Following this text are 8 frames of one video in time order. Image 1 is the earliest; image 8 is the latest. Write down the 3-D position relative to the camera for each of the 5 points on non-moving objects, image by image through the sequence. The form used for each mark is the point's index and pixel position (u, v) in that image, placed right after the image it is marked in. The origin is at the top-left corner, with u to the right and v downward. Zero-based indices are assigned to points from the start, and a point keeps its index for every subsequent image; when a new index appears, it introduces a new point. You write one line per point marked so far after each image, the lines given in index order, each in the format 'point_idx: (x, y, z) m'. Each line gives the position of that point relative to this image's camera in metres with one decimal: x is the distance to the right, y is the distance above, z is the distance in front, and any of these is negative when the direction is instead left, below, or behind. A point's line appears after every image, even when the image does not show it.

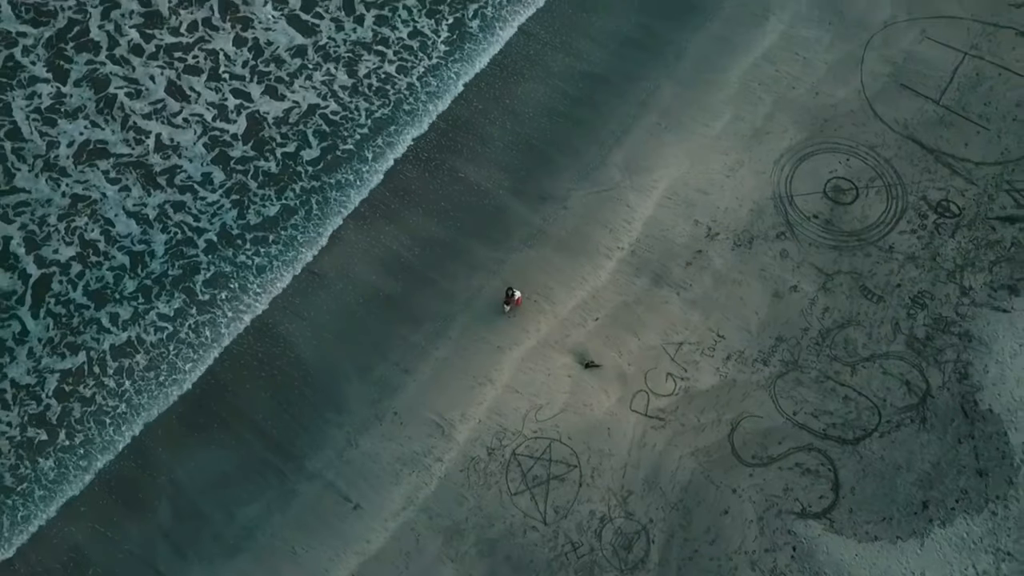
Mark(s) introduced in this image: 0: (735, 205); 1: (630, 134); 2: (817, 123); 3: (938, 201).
0: (+4.5, +1.7, +17.3) m
1: (+2.5, +3.3, +18.1) m
2: (+6.5, +3.6, +17.9) m
3: (+8.7, +1.8, +17.3) m
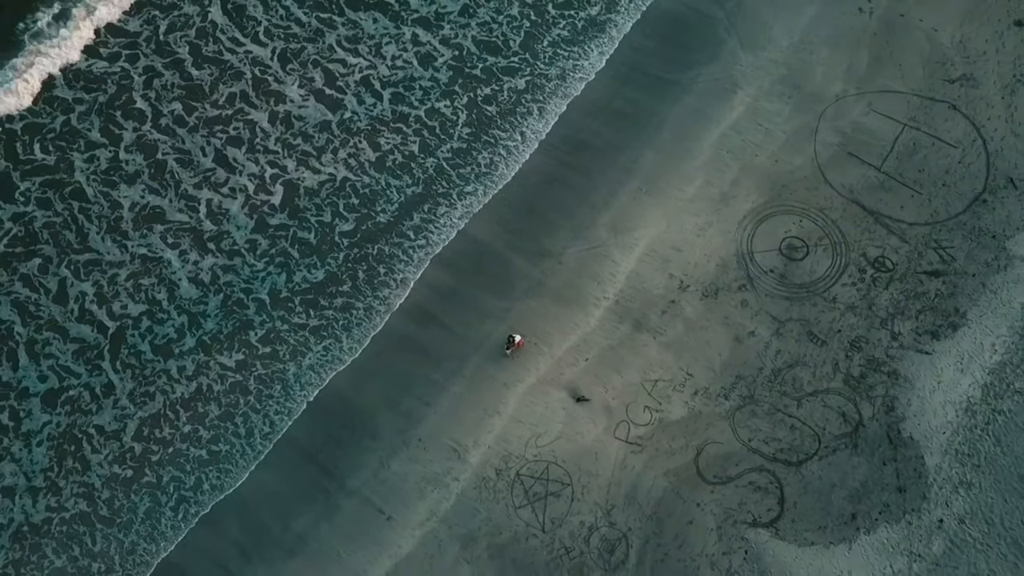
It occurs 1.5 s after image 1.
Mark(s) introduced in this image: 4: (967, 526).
0: (+4.6, +0.7, +20.4) m
1: (+2.6, +2.3, +21.3) m
2: (+6.6, +2.6, +21.1) m
3: (+8.8, +0.8, +20.5) m
4: (+9.5, -5.0, +17.9) m
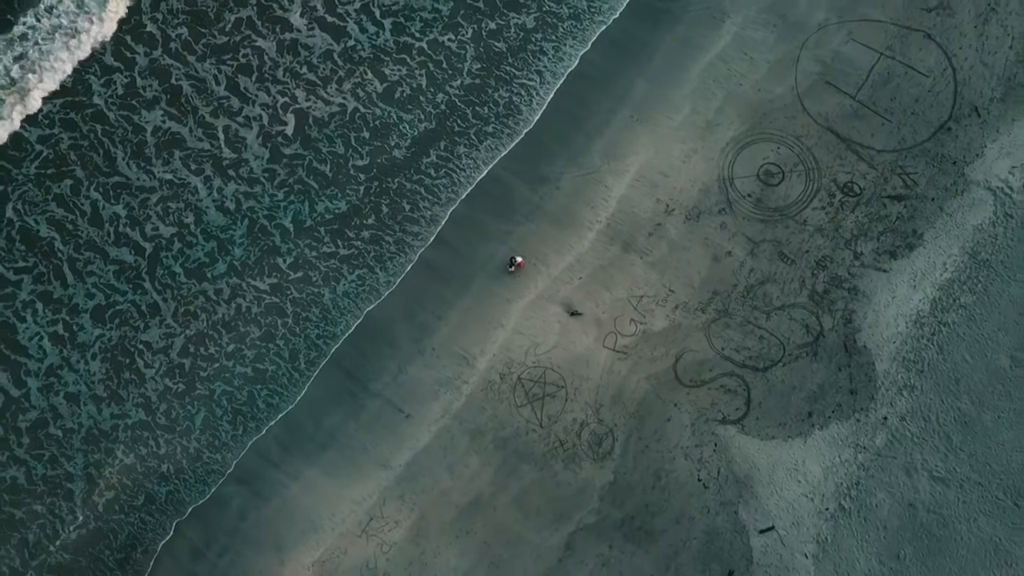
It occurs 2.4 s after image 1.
0: (+4.7, +2.7, +22.4) m
1: (+2.6, +4.4, +23.0) m
2: (+6.6, +4.7, +22.8) m
3: (+8.8, +2.8, +22.5) m
4: (+9.6, -3.3, +20.7) m
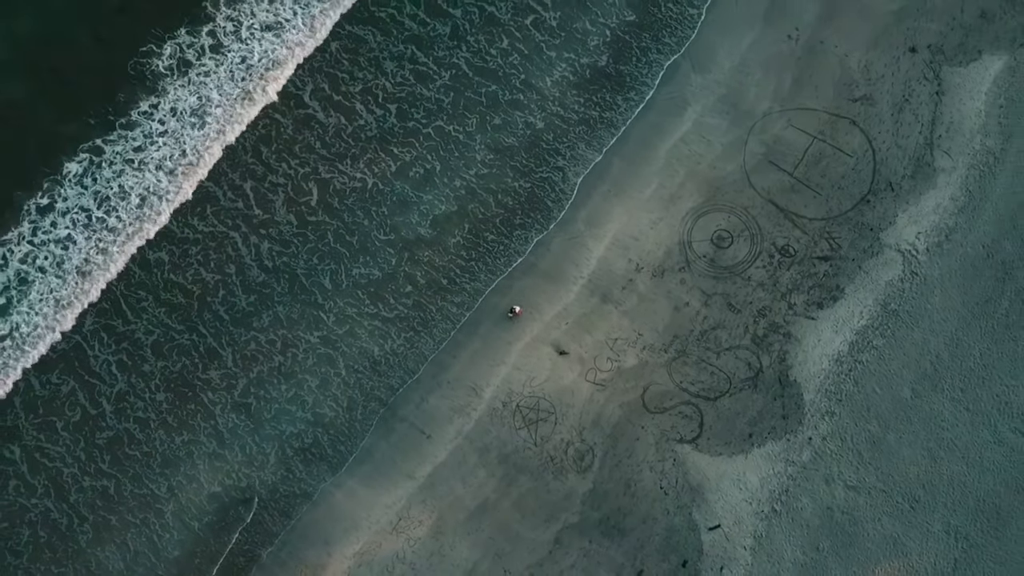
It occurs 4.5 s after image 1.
0: (+4.6, +1.3, +27.5) m
1: (+2.6, +3.0, +28.1) m
2: (+6.6, +3.2, +28.0) m
3: (+8.8, +1.4, +27.6) m
4: (+9.6, -4.6, +25.8) m
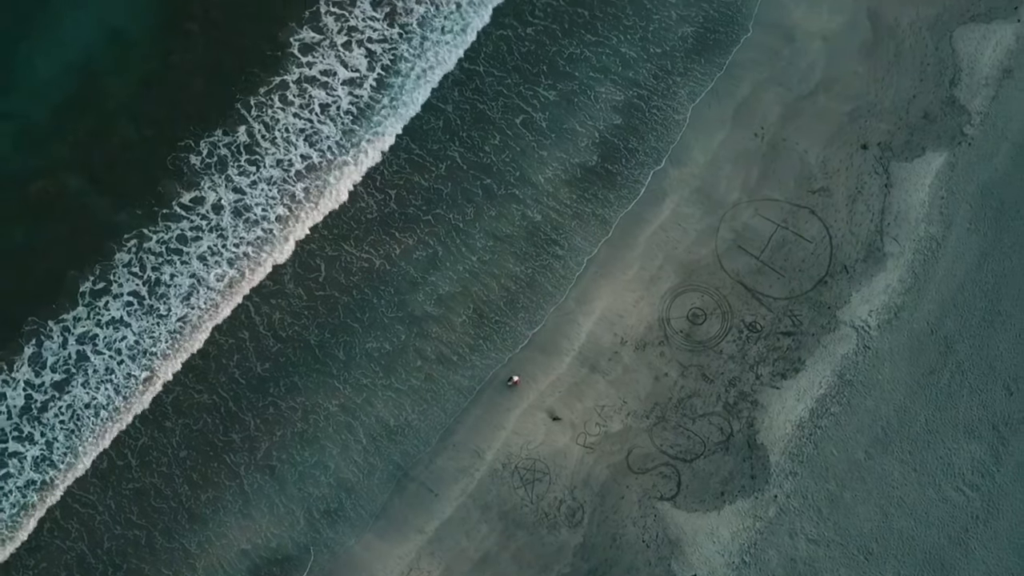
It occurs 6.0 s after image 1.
0: (+4.6, -1.3, +30.9) m
1: (+2.6, +0.3, +31.6) m
2: (+6.5, +0.6, +31.6) m
3: (+8.7, -1.2, +31.1) m
4: (+9.5, -7.2, +28.9) m
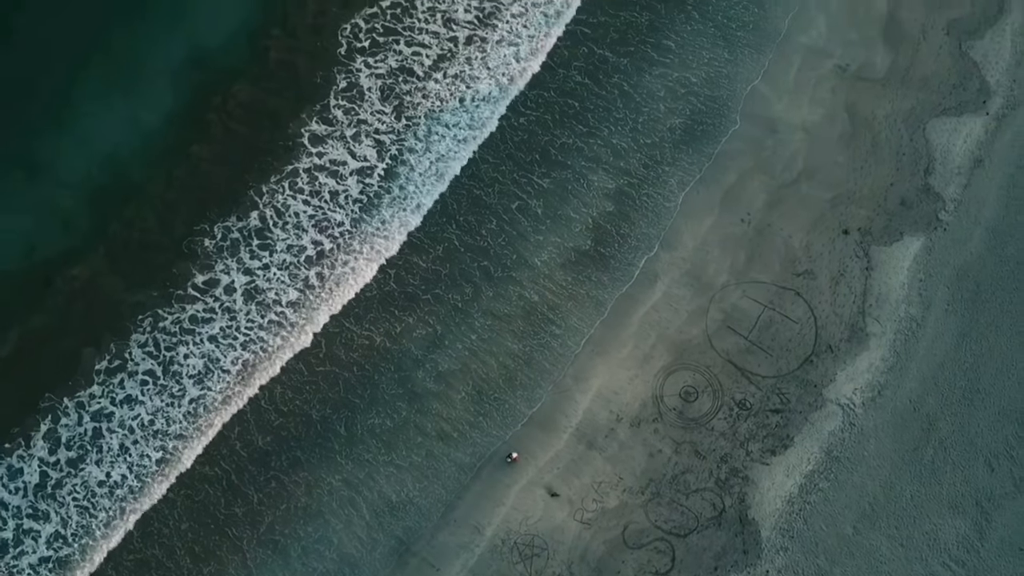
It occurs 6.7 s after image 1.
0: (+4.5, -4.3, +32.2) m
1: (+2.5, -2.7, +32.9) m
2: (+6.5, -2.4, +33.0) m
3: (+8.7, -4.3, +32.4) m
4: (+9.5, -10.0, +29.7) m
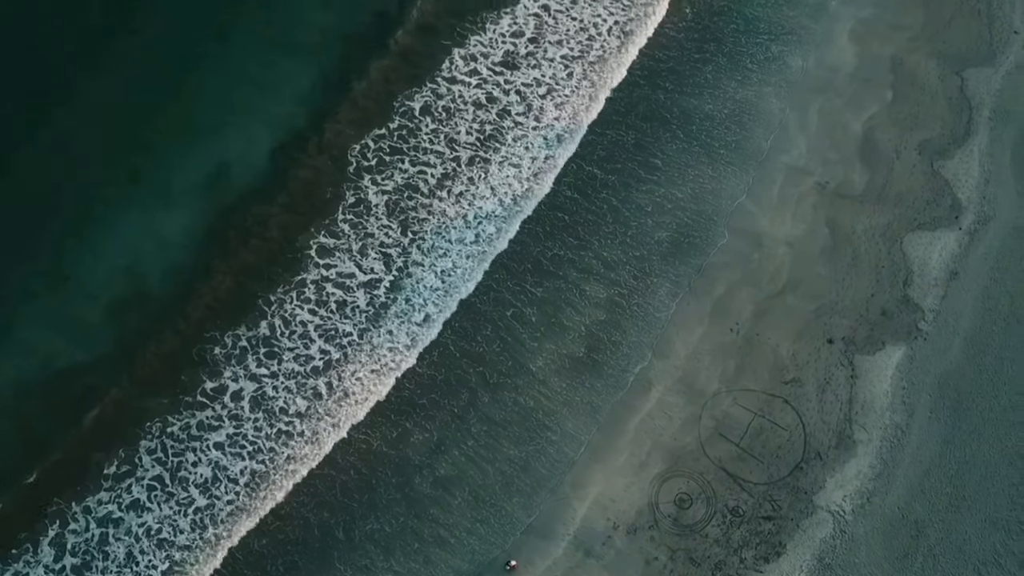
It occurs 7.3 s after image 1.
0: (+4.5, -8.5, +32.9) m
1: (+2.5, -7.0, +33.8) m
2: (+6.5, -6.8, +33.9) m
3: (+8.6, -8.5, +33.2) m
4: (+9.4, -13.9, +30.0) m
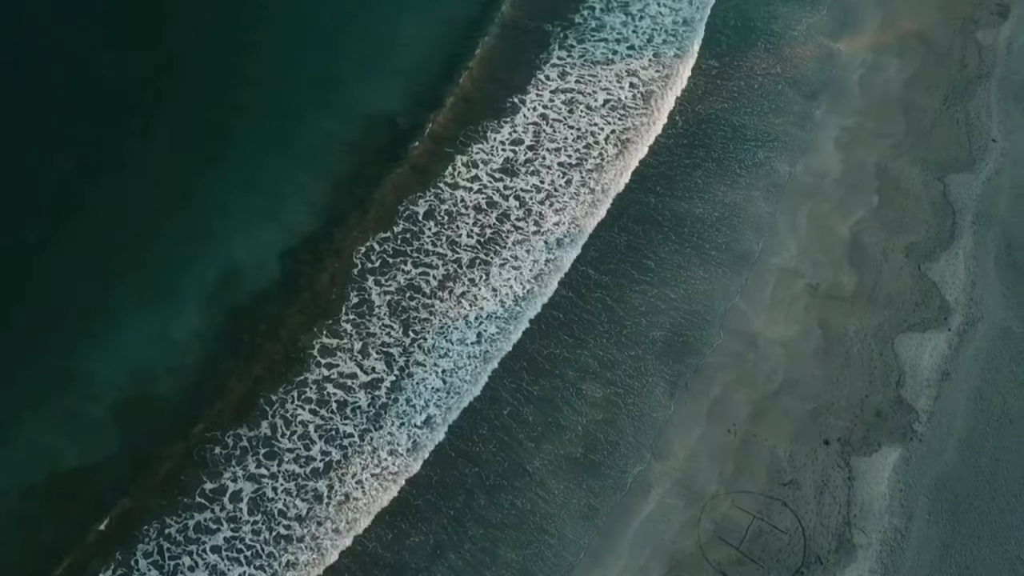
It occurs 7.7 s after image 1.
0: (+4.5, -12.5, +32.5) m
1: (+2.4, -11.1, +33.6) m
2: (+6.4, -10.9, +33.7) m
3: (+8.6, -12.5, +32.9) m
4: (+9.4, -17.6, +29.1) m
